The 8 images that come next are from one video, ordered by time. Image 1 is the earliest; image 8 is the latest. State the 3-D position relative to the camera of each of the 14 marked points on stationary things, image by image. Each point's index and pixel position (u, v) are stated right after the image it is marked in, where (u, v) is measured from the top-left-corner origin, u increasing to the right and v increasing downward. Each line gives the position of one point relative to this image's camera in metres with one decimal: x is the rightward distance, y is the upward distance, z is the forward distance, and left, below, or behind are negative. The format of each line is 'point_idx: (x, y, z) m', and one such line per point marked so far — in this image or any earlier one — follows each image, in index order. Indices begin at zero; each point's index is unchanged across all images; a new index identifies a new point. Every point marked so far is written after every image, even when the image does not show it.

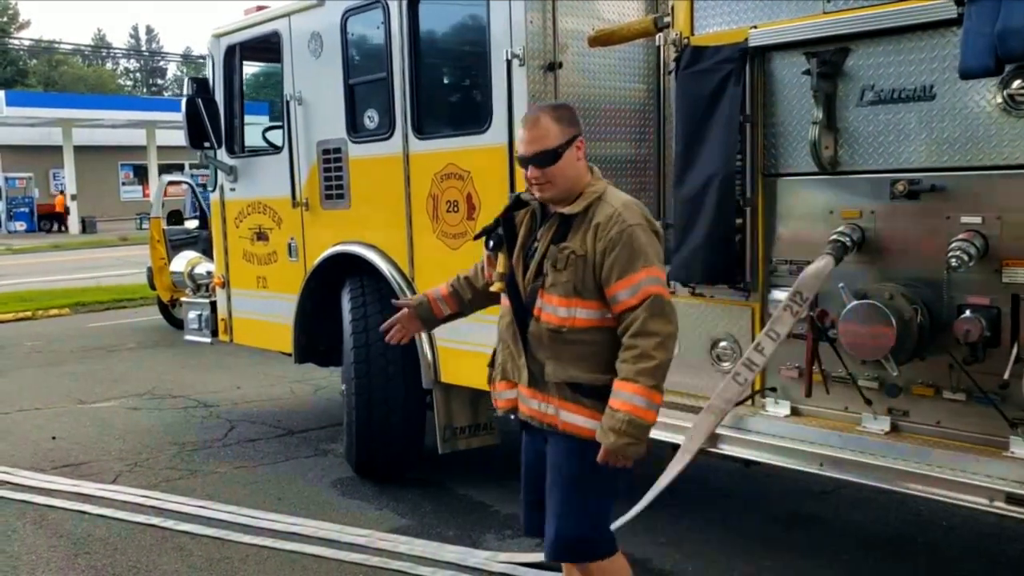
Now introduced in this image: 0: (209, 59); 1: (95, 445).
0: (-2.2, +1.7, +7.1) m
1: (-3.1, -1.1, +7.1) m
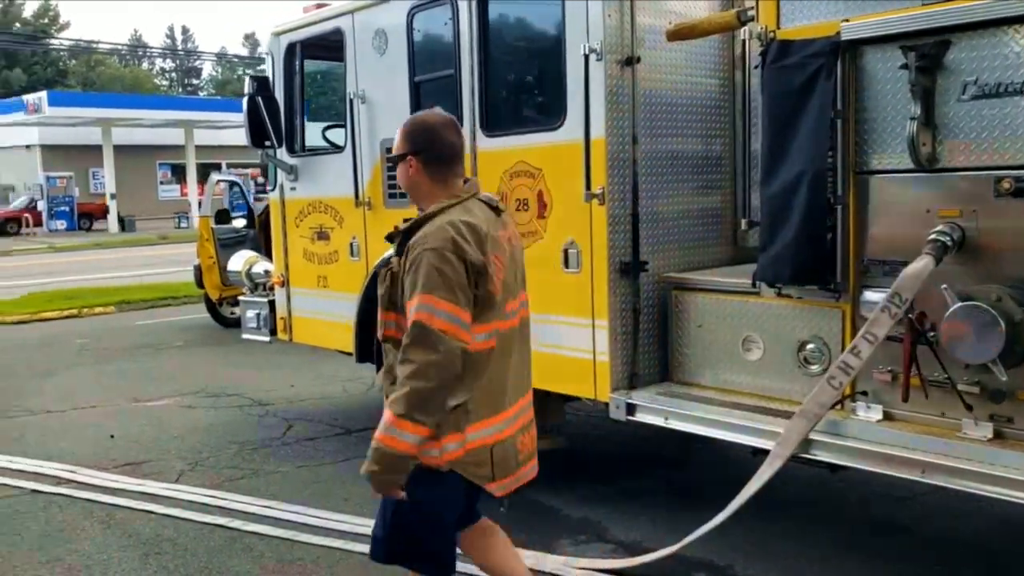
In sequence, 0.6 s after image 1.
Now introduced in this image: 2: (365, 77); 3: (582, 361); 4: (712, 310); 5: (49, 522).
0: (-1.8, +1.7, +7.1) m
1: (-2.6, -1.1, +7.1) m
2: (-0.9, +1.4, +6.1) m
3: (+0.3, -0.4, +4.8) m
4: (+1.0, -0.1, +4.6) m
5: (-2.6, -1.3, +5.4) m
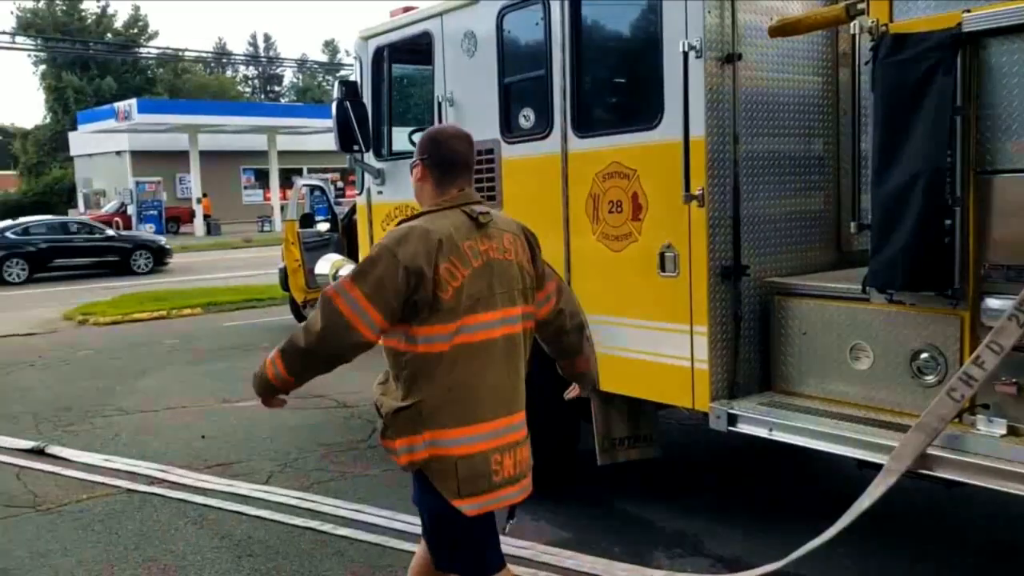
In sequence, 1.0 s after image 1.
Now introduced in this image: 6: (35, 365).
0: (-1.2, +1.7, +7.1) m
1: (-2.0, -1.2, +7.2) m
2: (-0.4, +1.3, +6.1) m
3: (+0.8, -0.4, +4.7) m
4: (+1.4, -0.1, +4.4) m
5: (-2.1, -1.3, +5.5) m
6: (-5.6, -0.9, +11.3) m
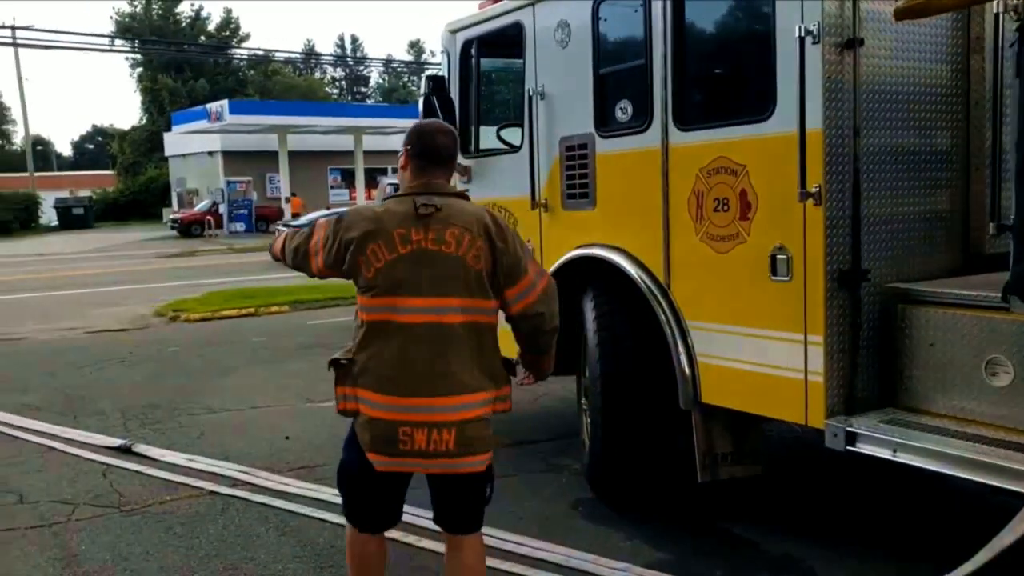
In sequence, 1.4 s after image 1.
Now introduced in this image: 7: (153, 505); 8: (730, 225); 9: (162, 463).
0: (-0.5, +1.7, +6.9) m
1: (-1.4, -1.2, +7.0) m
2: (+0.2, +1.3, +5.8) m
3: (+1.2, -0.4, +4.3) m
4: (+1.8, -0.2, +4.0) m
5: (-1.6, -1.3, +5.4) m
6: (-4.6, -0.9, +11.5) m
7: (-2.1, -1.3, +5.8) m
8: (+1.0, +0.3, +4.5) m
9: (-2.4, -1.2, +6.7) m
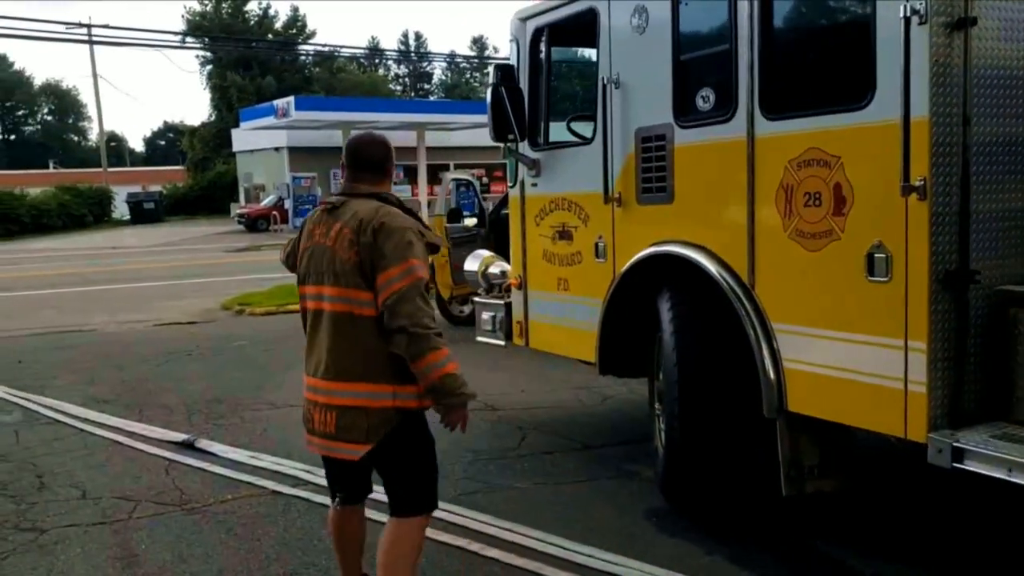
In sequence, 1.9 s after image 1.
0: (0.0, +1.7, +6.7) m
1: (-0.9, -1.1, +6.9) m
2: (+0.6, +1.3, +5.5) m
3: (+1.5, -0.4, +4.0) m
4: (+2.1, -0.2, +3.6) m
5: (-1.2, -1.3, +5.2) m
6: (-3.8, -0.8, +11.5) m
7: (-1.7, -1.3, +5.7) m
8: (+1.4, +0.3, +4.2) m
9: (-2.0, -1.2, +6.6) m
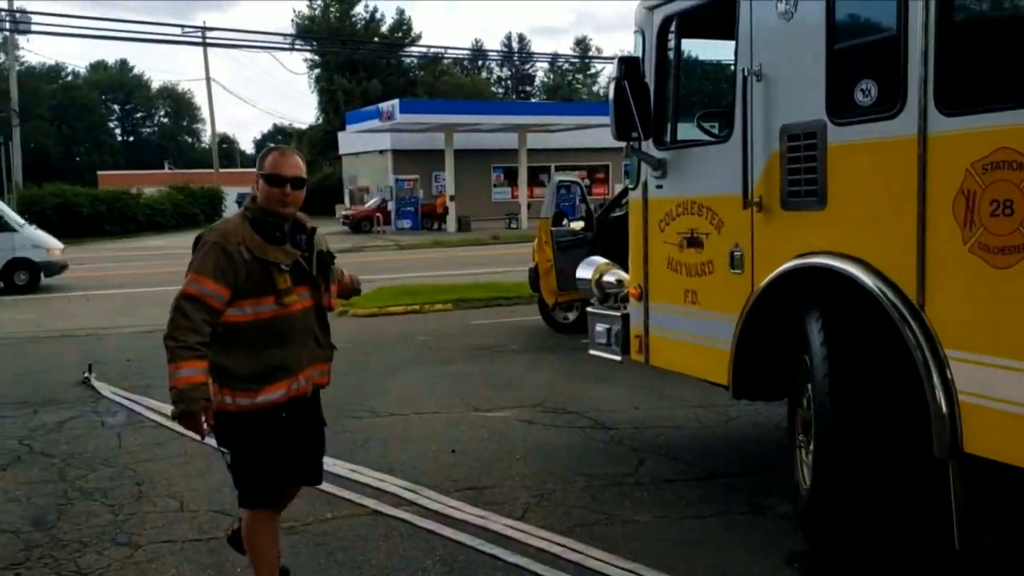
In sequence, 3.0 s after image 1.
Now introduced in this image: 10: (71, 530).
0: (+0.8, +1.6, +6.2) m
1: (-0.1, -1.2, +6.4) m
2: (+1.3, +1.2, +5.0) m
3: (+2.0, -0.5, +3.3) m
4: (+2.5, -0.3, +2.9) m
5: (-0.6, -1.3, +4.9) m
6: (-2.6, -0.8, +11.4) m
7: (-1.1, -1.3, +5.3) m
8: (+1.9, +0.2, +3.6) m
9: (-1.2, -1.2, +6.3) m
10: (-2.4, -1.3, +5.3) m
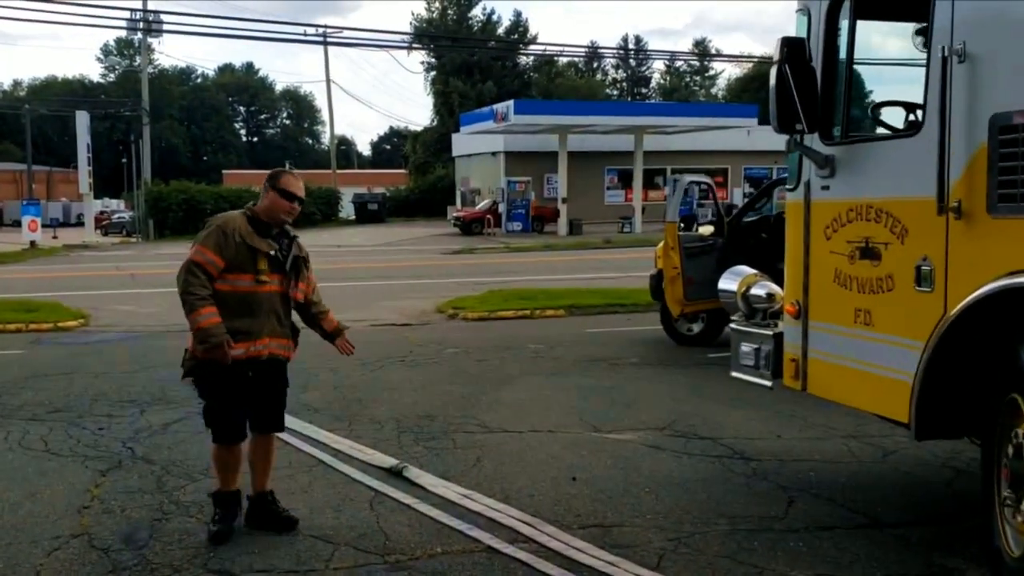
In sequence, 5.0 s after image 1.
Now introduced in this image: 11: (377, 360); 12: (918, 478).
0: (+1.6, +1.5, +5.4) m
1: (+0.7, -1.3, +5.8) m
2: (+2.0, +1.1, +4.2) m
3: (+2.5, -0.6, +2.4) m
4: (+2.9, -0.4, +2.0) m
5: (0.0, -1.4, +4.2) m
6: (-1.2, -0.8, +10.9) m
7: (-0.4, -1.3, +4.8) m
8: (+2.4, +0.1, +2.7) m
9: (-0.5, -1.3, +5.8) m
10: (-1.8, -1.3, +4.9) m
11: (-1.6, -0.8, +11.0) m
12: (+2.6, -1.2, +6.0) m
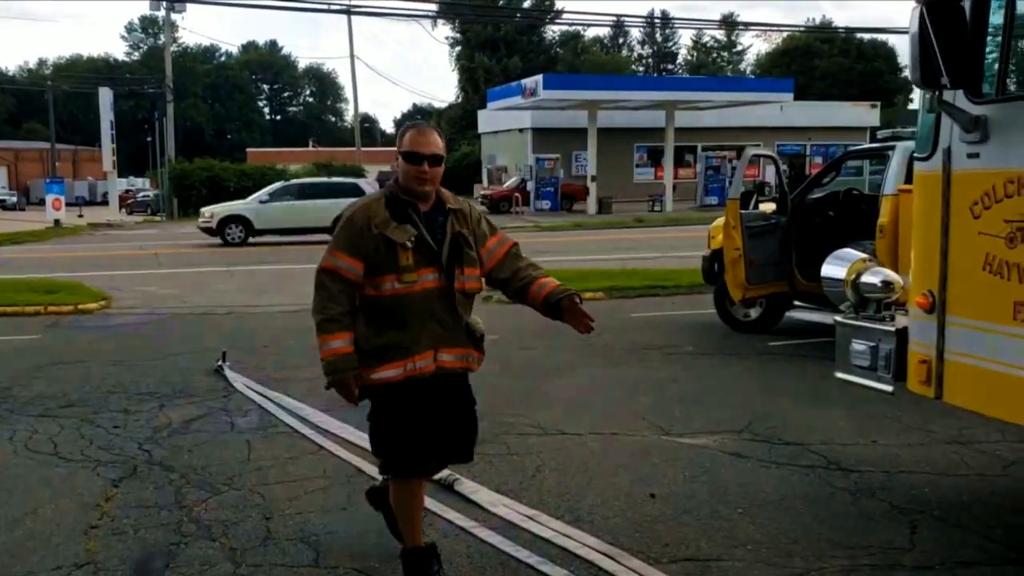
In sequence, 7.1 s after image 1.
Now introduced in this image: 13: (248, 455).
0: (+2.0, +1.6, +4.5) m
1: (+1.0, -1.2, +4.9) m
2: (+2.3, +1.2, +3.3) m
3: (+2.7, -0.6, +1.6) m
4: (+3.2, -0.4, +1.1) m
5: (+0.3, -1.4, +3.4) m
6: (-0.7, -0.7, +10.2) m
7: (-0.1, -1.3, +4.0) m
8: (+2.6, +0.1, +1.8) m
9: (-0.1, -1.2, +5.0) m
10: (-1.4, -1.3, +4.2) m
11: (-1.1, -0.7, +10.2) m
12: (+2.9, -1.1, +5.2) m
13: (-1.7, -1.1, +6.1) m
